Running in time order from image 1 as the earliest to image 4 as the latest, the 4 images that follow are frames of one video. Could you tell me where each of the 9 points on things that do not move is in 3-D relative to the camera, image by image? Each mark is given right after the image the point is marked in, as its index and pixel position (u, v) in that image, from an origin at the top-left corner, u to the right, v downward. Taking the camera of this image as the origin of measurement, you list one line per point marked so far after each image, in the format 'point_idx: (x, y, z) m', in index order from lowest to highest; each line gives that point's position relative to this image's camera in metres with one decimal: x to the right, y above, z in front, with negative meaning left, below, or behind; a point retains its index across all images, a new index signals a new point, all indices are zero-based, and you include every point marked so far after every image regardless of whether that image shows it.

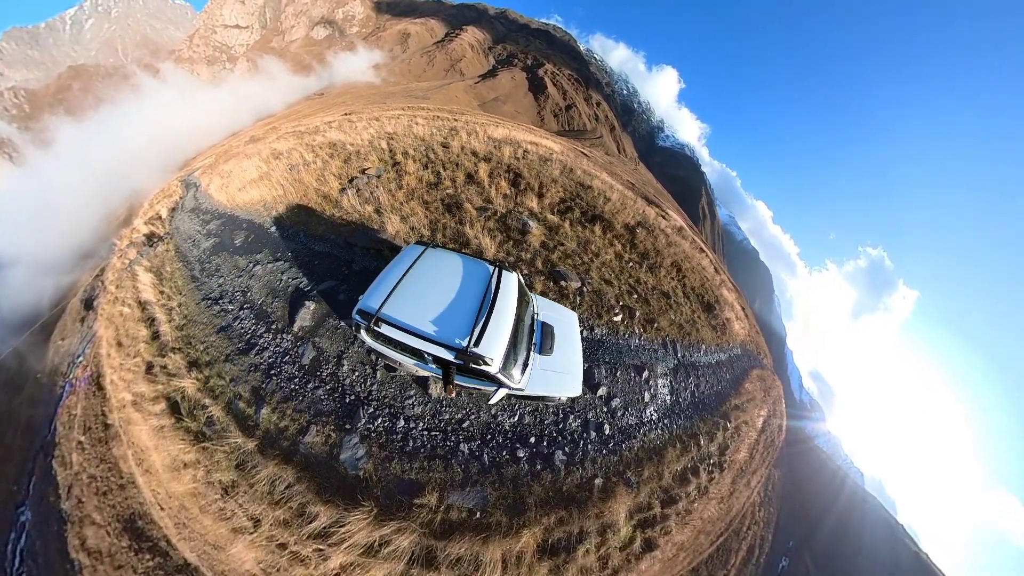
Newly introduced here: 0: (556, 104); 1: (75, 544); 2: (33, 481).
0: (+5.6, +18.8, +19.0) m
1: (-9.6, -5.8, +4.2) m
2: (-11.4, -4.8, +4.5) m
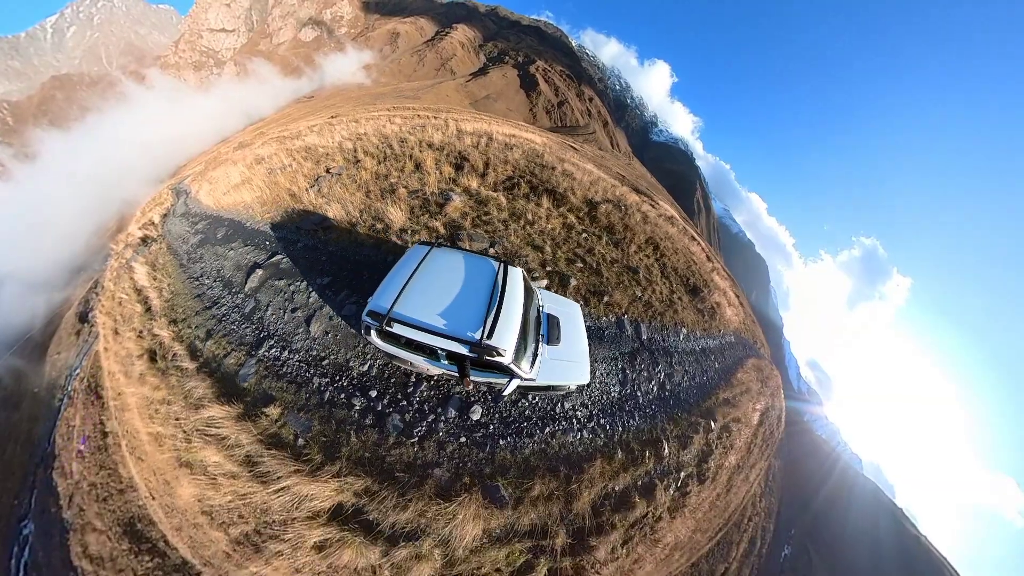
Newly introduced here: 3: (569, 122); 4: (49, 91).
0: (+4.5, +19.1, +19.1) m
1: (-9.9, -6.0, +4.3) m
2: (-11.8, -5.1, +4.7) m
3: (+7.1, +16.7, +18.7) m
4: (-36.4, +15.7, +14.9) m
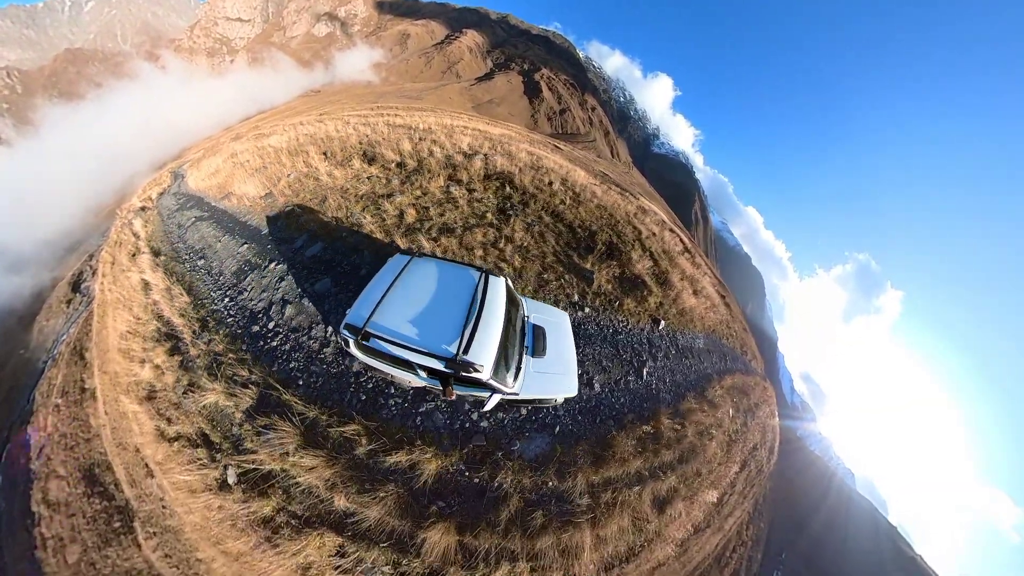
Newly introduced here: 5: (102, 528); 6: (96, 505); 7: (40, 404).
0: (+3.3, +19.1, +20.0) m
1: (-12.0, -5.2, +4.7) m
2: (-13.8, -4.2, +5.1) m
3: (+5.8, +16.6, +19.6) m
4: (-37.7, +17.5, +15.4) m
5: (-10.4, -6.0, +4.7) m
6: (-10.8, -5.6, +4.8) m
7: (-13.7, -3.3, +5.3) m
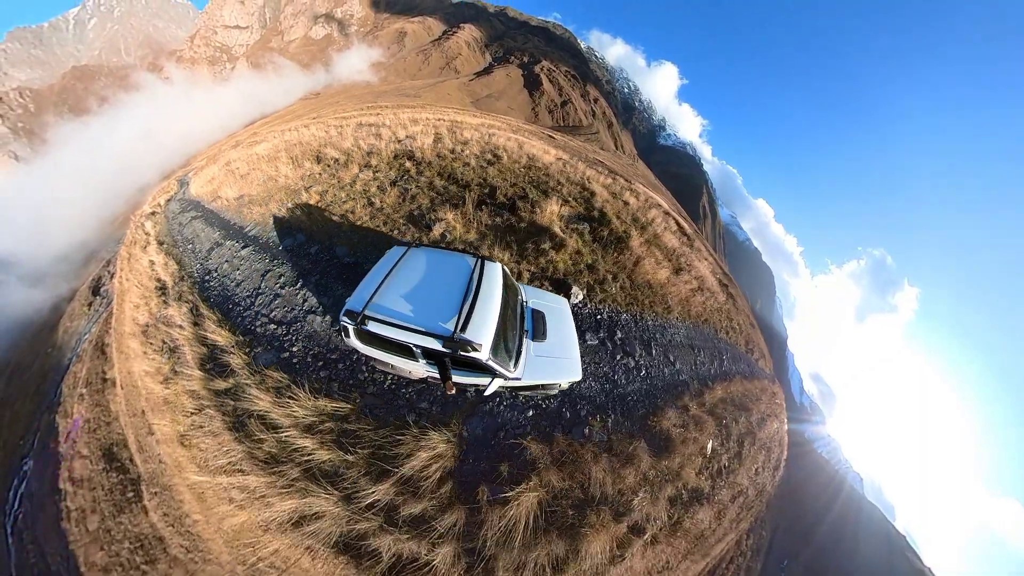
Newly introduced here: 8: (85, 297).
0: (+3.3, +20.0, +19.5) m
1: (-11.8, -4.8, +4.9) m
2: (-13.6, -3.9, +5.3) m
3: (+5.9, +17.6, +19.1) m
4: (-37.7, +17.5, +15.7) m
5: (-10.2, -5.5, +4.8) m
6: (-10.5, -5.2, +5.0) m
7: (-13.5, -3.0, +5.5) m
8: (-16.4, +0.1, +6.9) m
